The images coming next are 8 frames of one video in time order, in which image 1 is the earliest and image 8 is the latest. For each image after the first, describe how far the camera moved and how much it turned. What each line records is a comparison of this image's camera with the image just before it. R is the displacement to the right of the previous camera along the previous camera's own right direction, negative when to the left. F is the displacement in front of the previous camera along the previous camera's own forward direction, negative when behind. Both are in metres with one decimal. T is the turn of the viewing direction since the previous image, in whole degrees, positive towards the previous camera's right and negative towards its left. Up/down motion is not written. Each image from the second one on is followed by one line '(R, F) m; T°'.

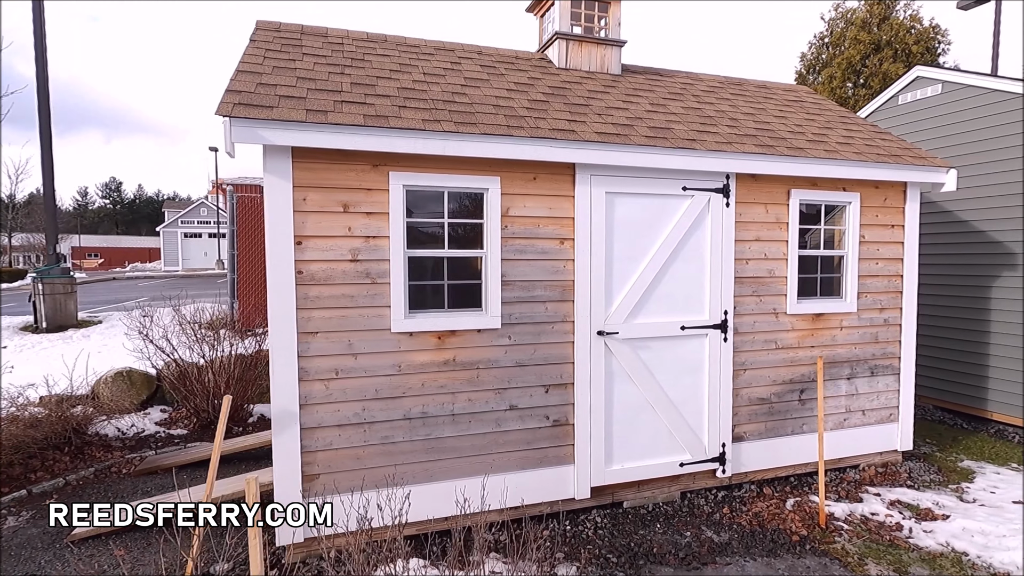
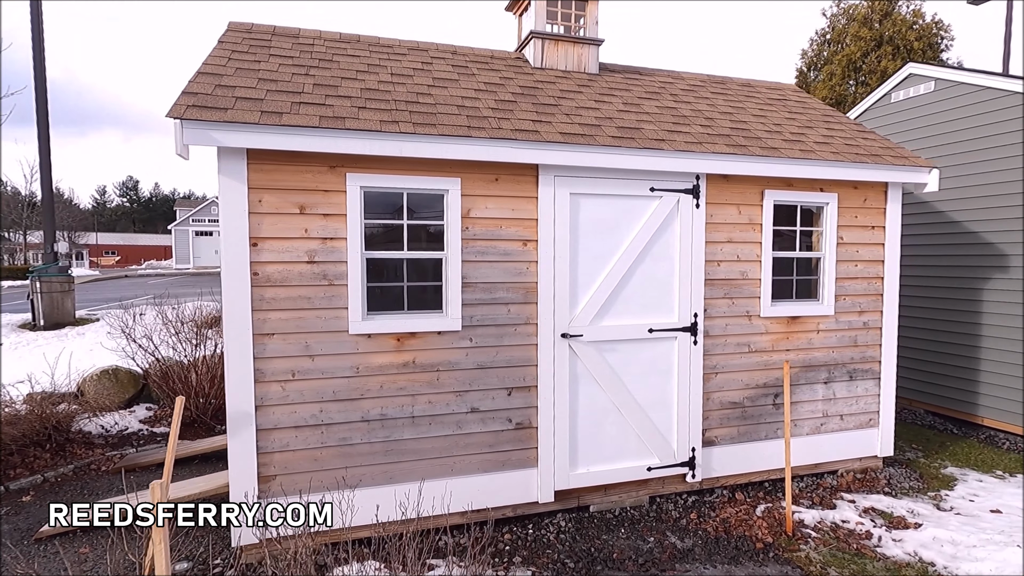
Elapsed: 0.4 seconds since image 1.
(+0.3, 0.0) m; -1°
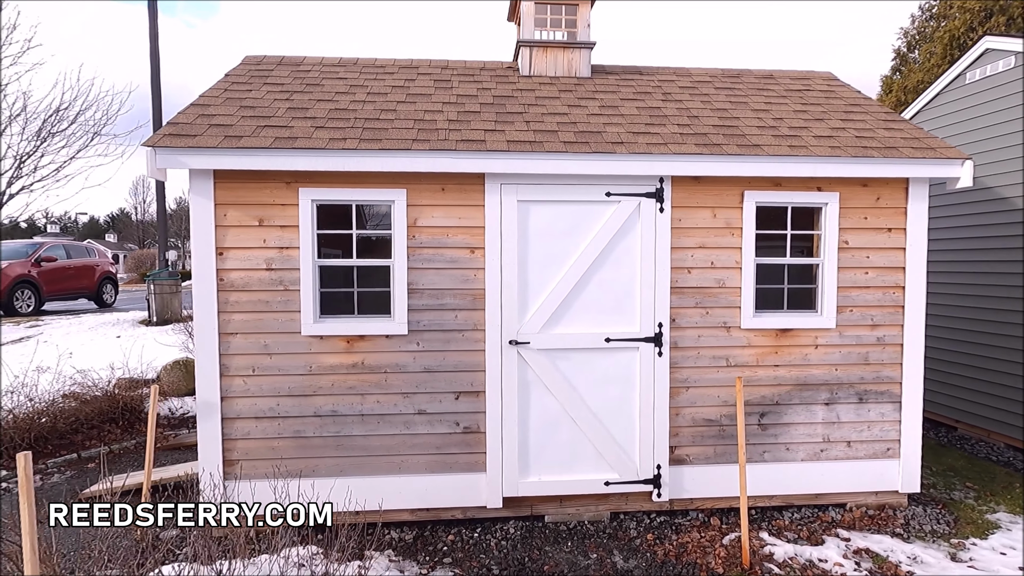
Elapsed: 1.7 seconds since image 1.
(+1.1, +0.1) m; -12°
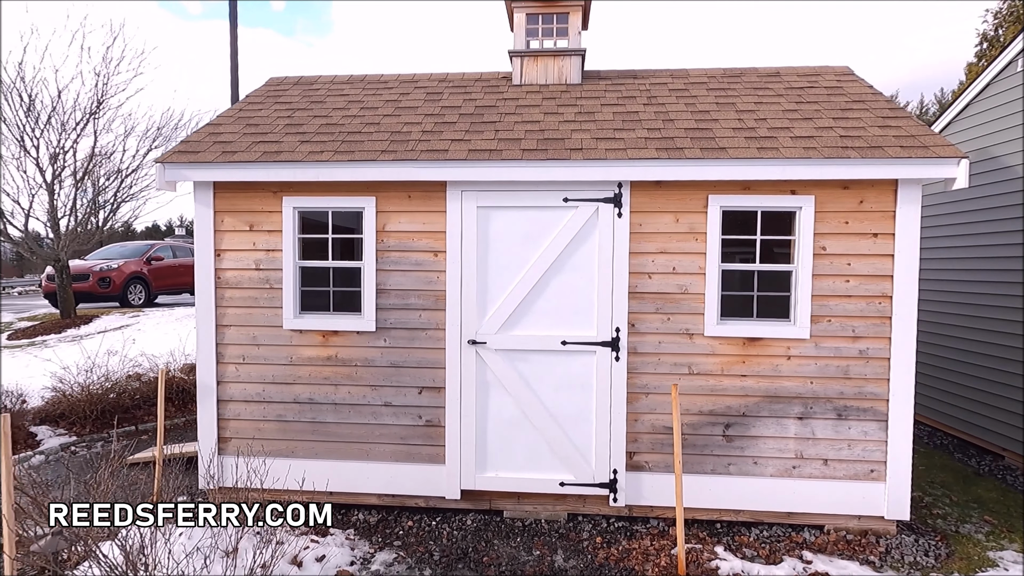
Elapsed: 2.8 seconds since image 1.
(+0.9, -0.1) m; -9°
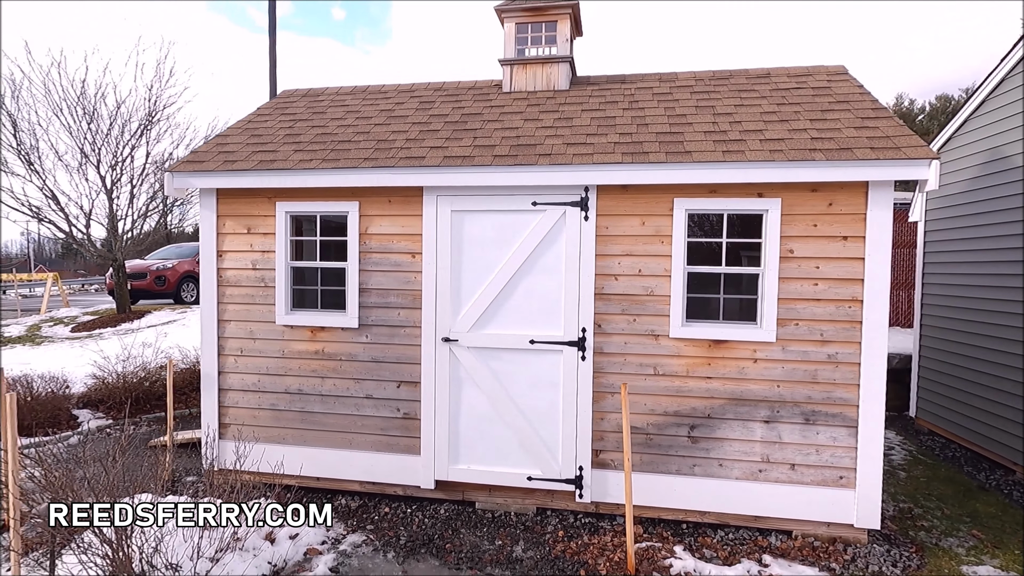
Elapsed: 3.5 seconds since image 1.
(+0.6, -0.1) m; -5°
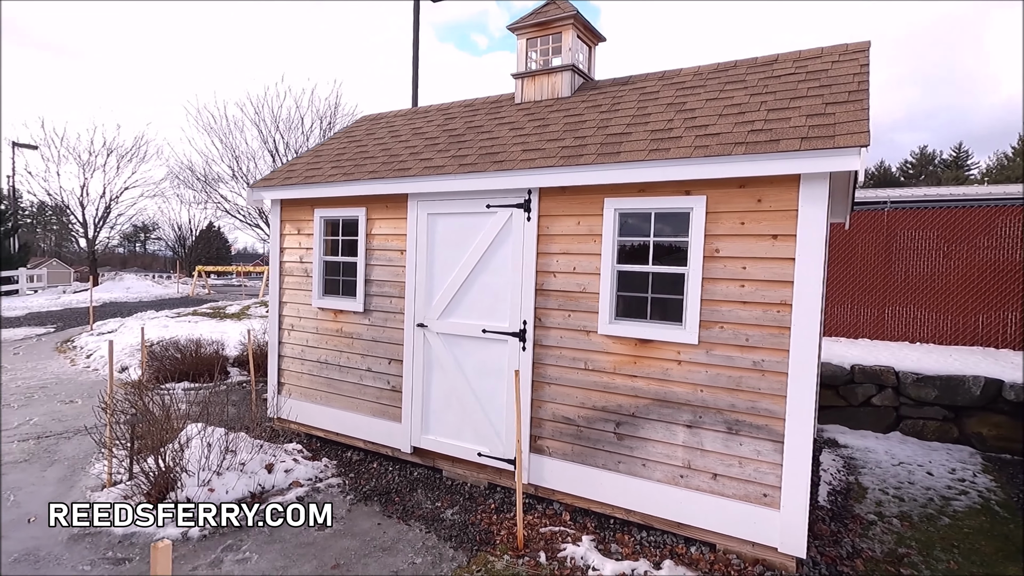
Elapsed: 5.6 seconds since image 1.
(+1.9, -0.1) m; -20°
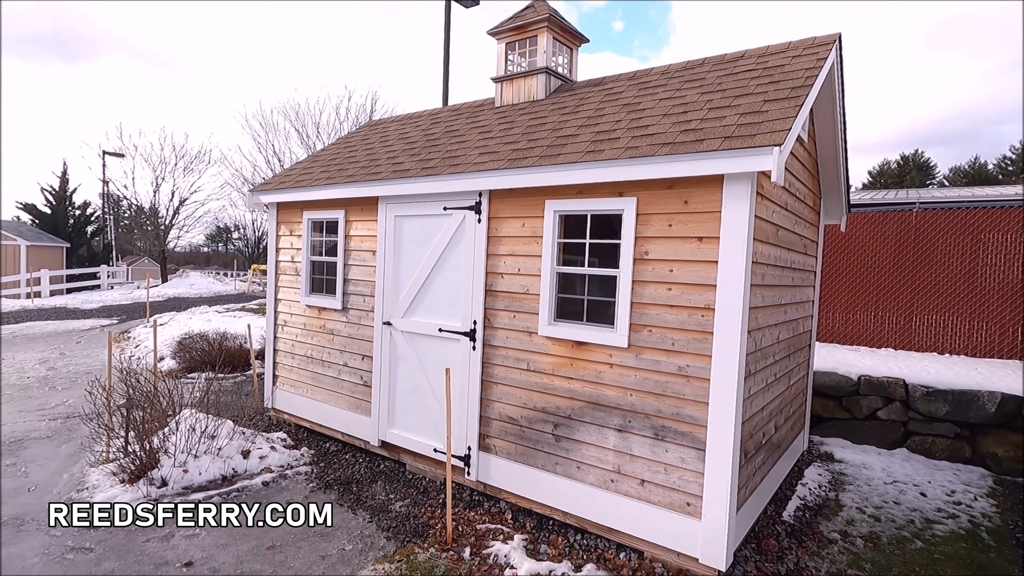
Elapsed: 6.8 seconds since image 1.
(+0.9, 0.0) m; -6°
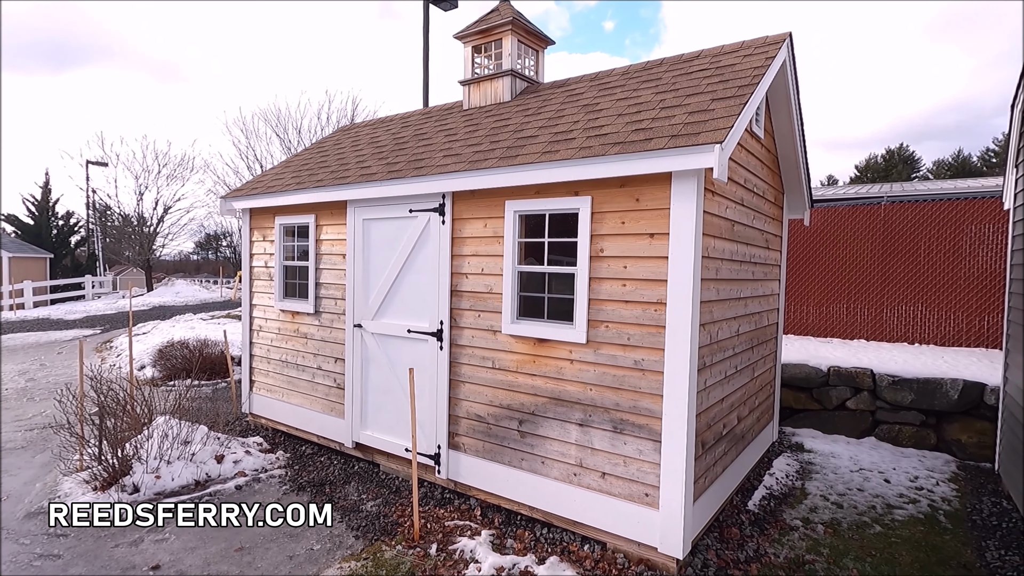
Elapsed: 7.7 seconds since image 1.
(+0.2, -0.1) m; +1°
